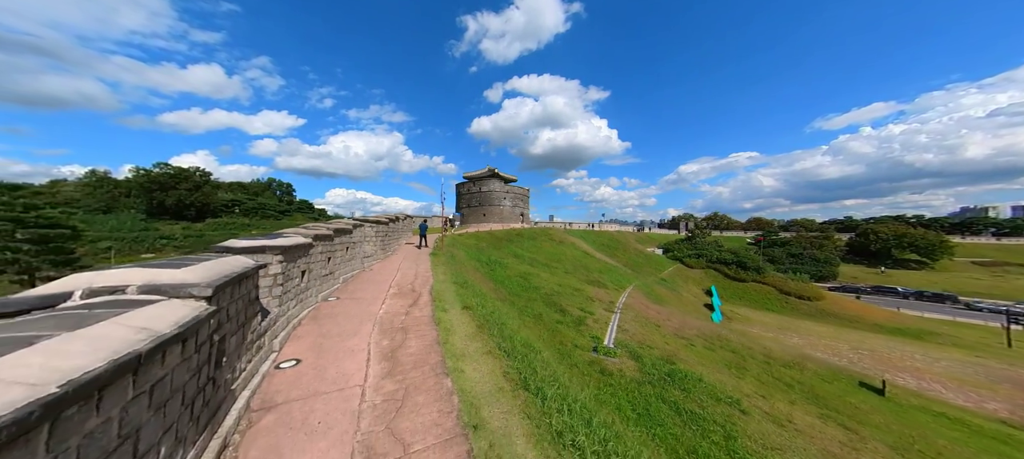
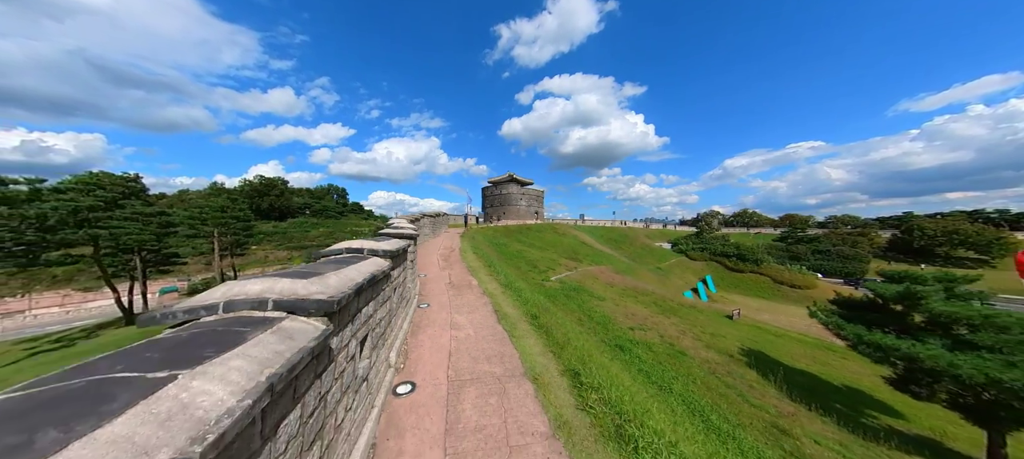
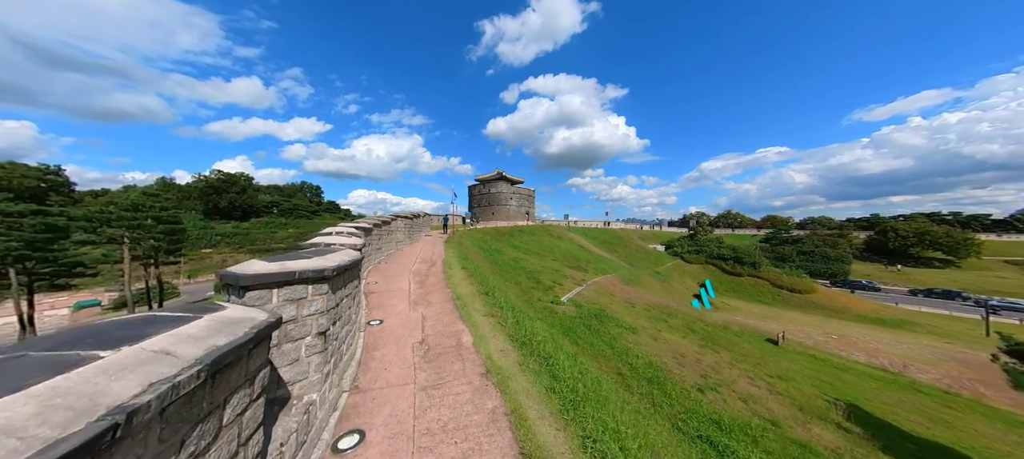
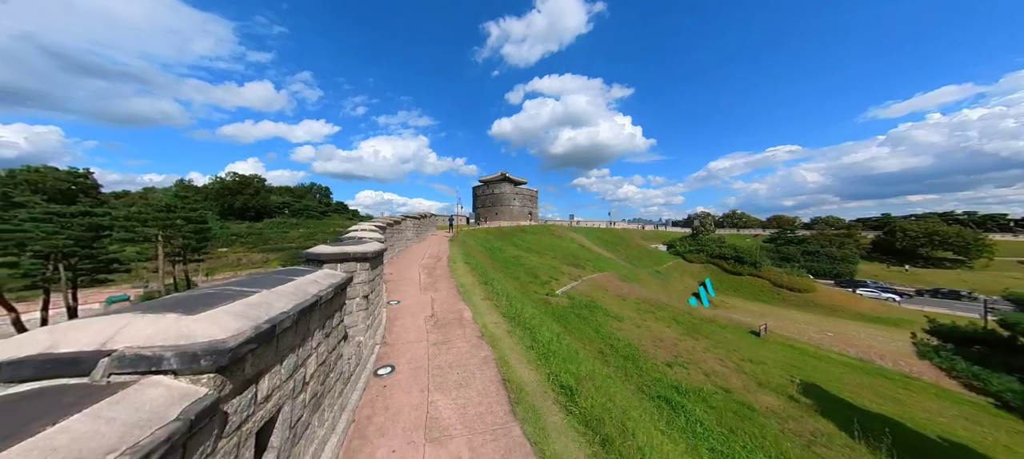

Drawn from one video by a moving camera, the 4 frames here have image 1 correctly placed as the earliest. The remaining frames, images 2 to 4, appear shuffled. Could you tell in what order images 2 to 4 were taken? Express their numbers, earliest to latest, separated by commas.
3, 4, 2
